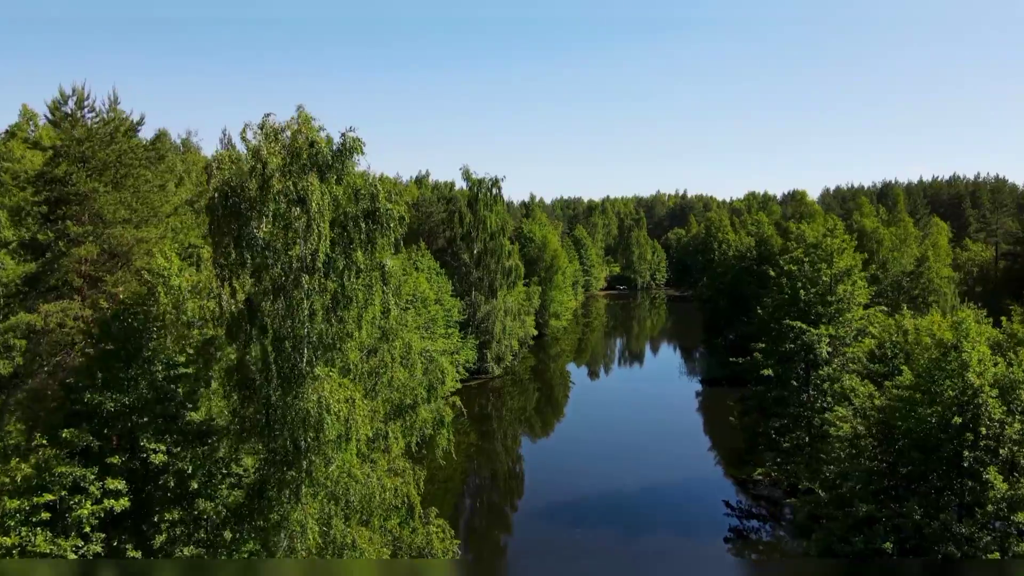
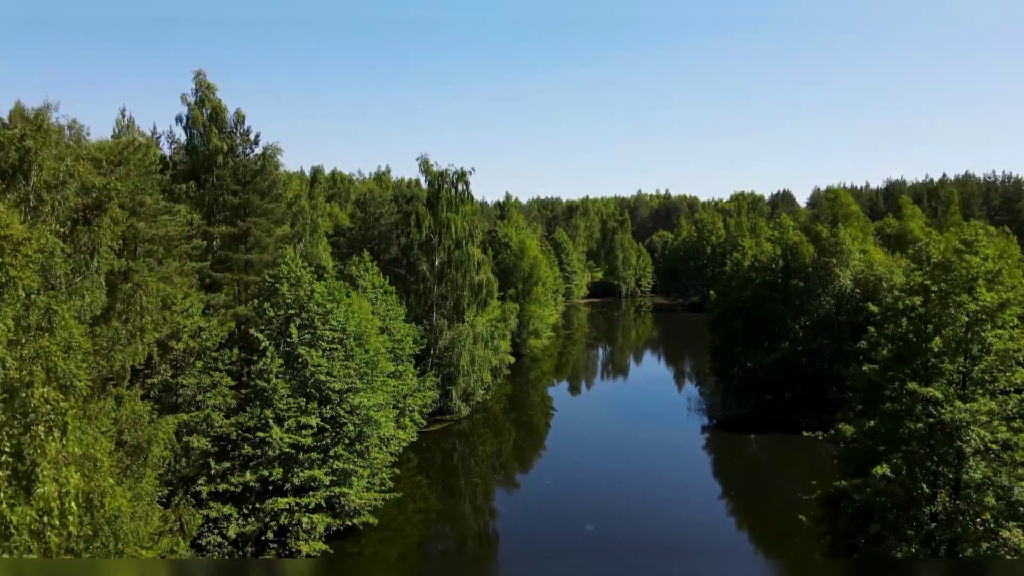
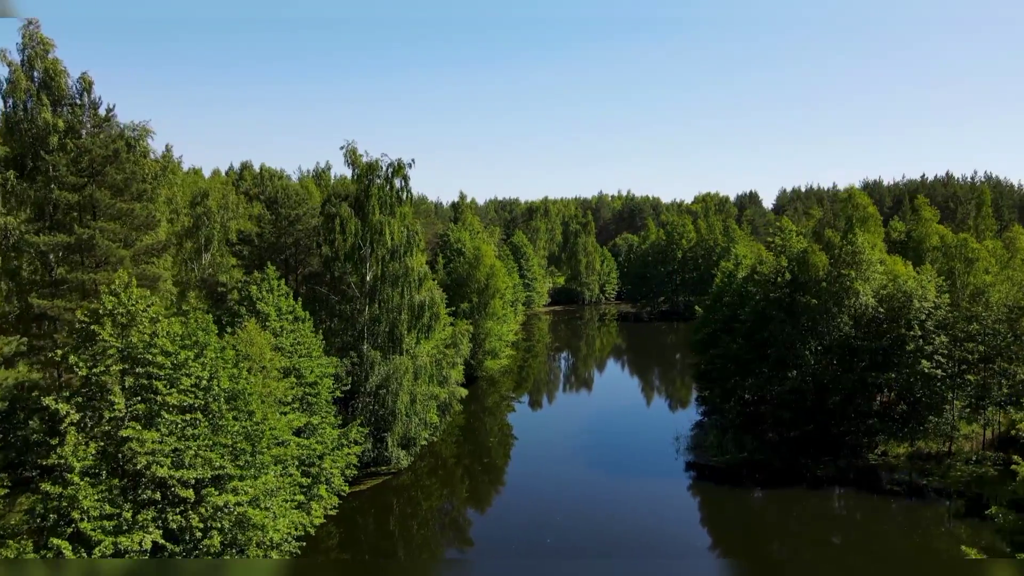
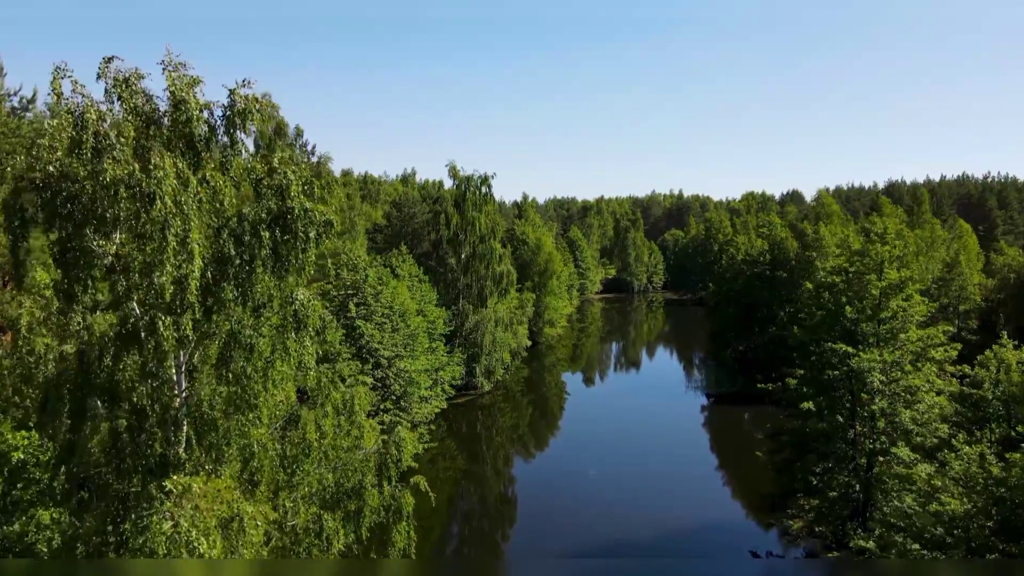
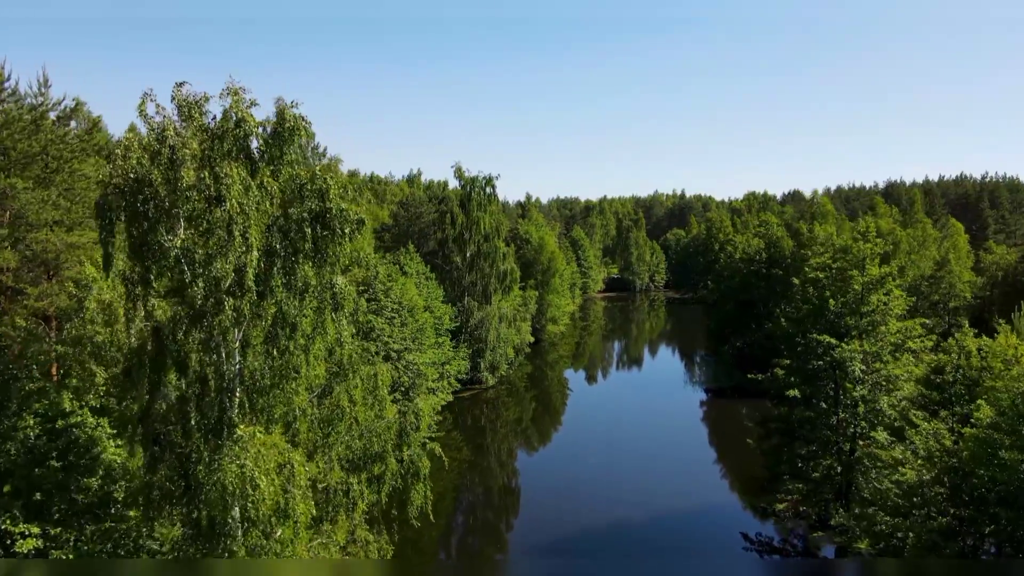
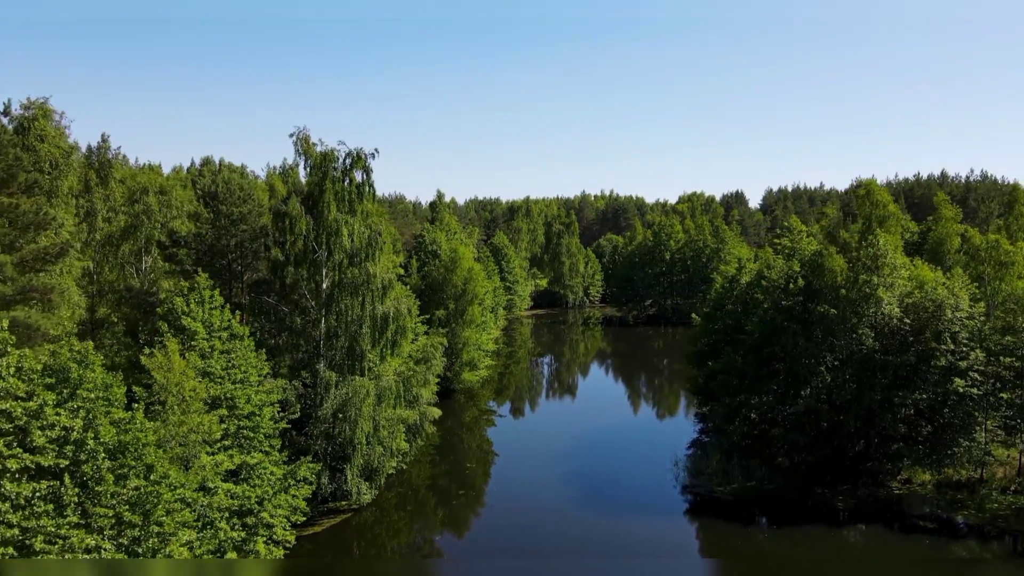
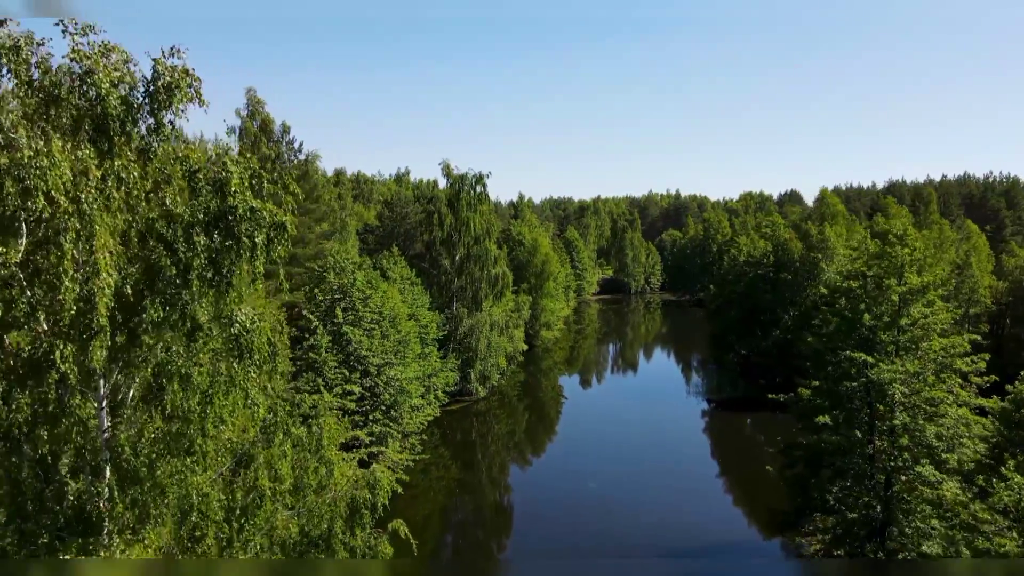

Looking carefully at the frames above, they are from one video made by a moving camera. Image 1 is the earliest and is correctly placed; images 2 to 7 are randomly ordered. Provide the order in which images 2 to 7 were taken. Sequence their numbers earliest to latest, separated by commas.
5, 4, 7, 2, 3, 6
